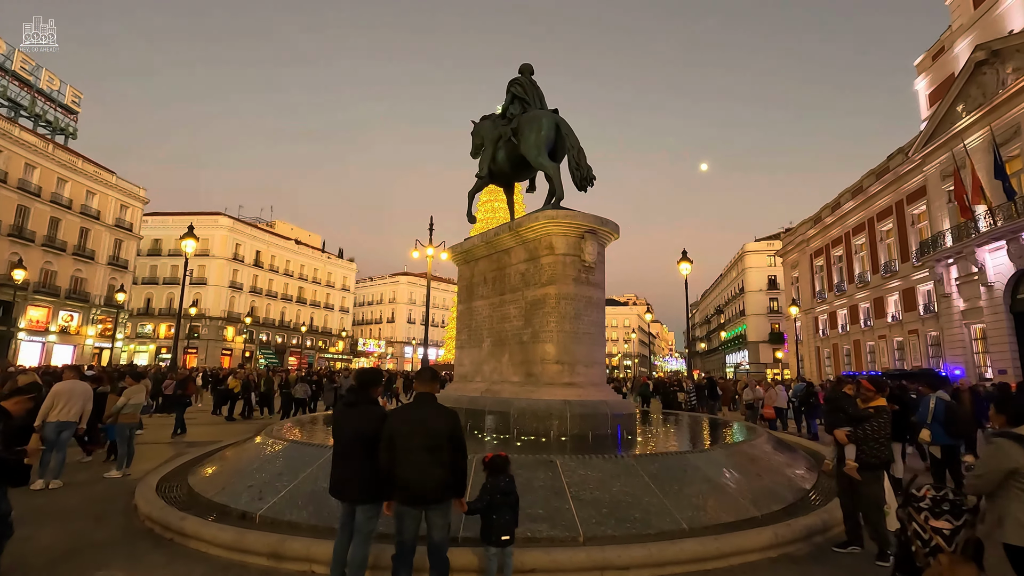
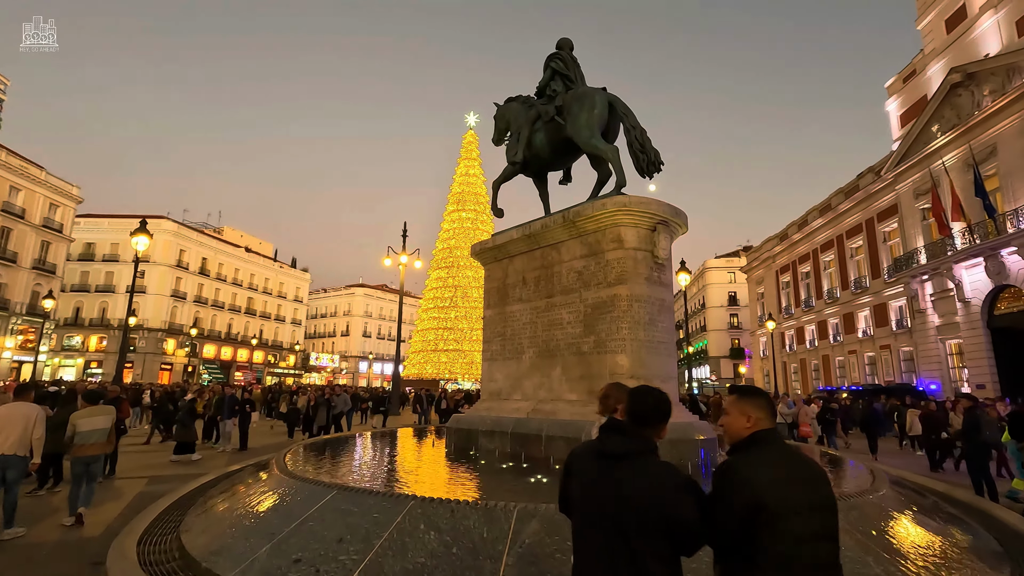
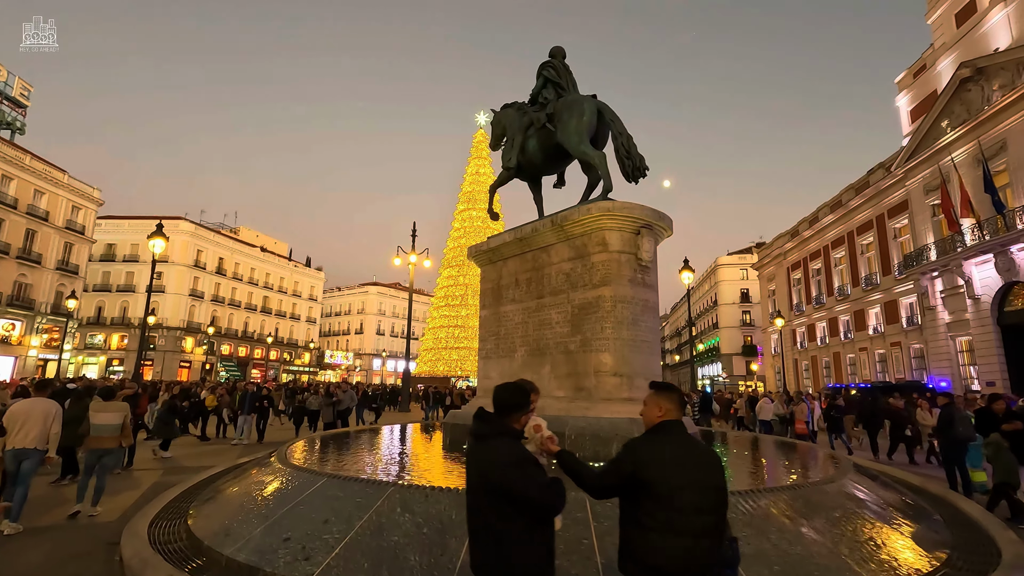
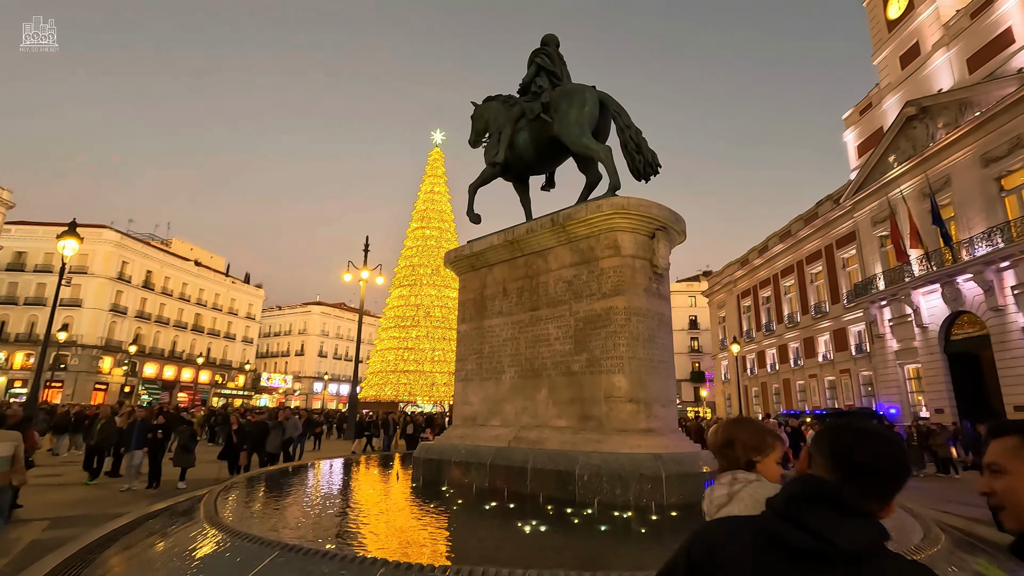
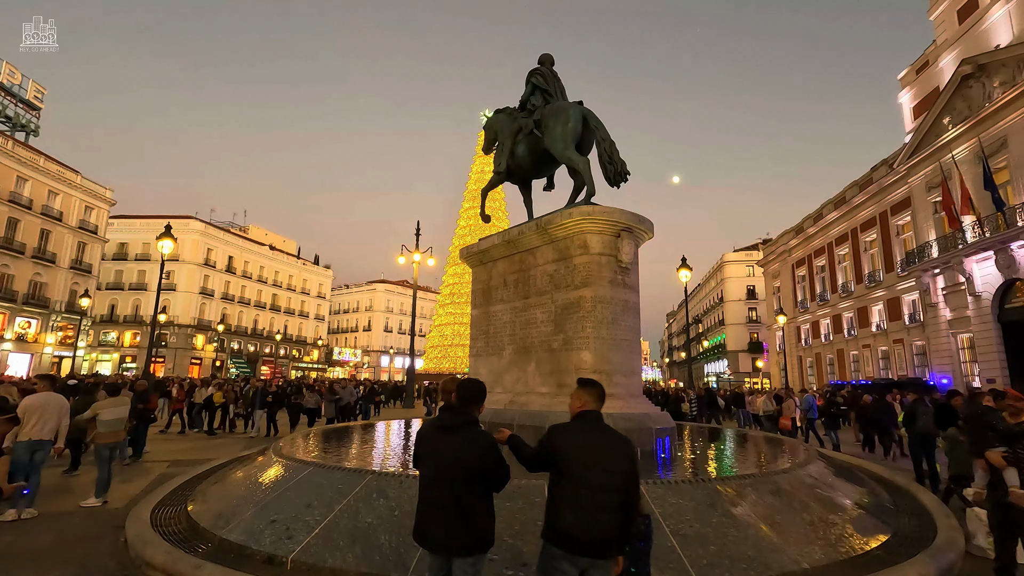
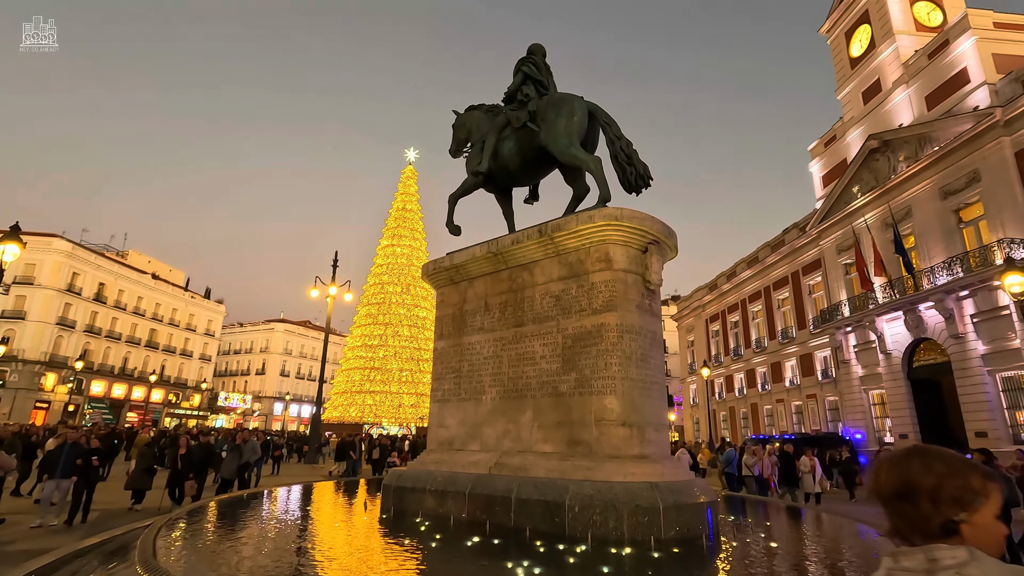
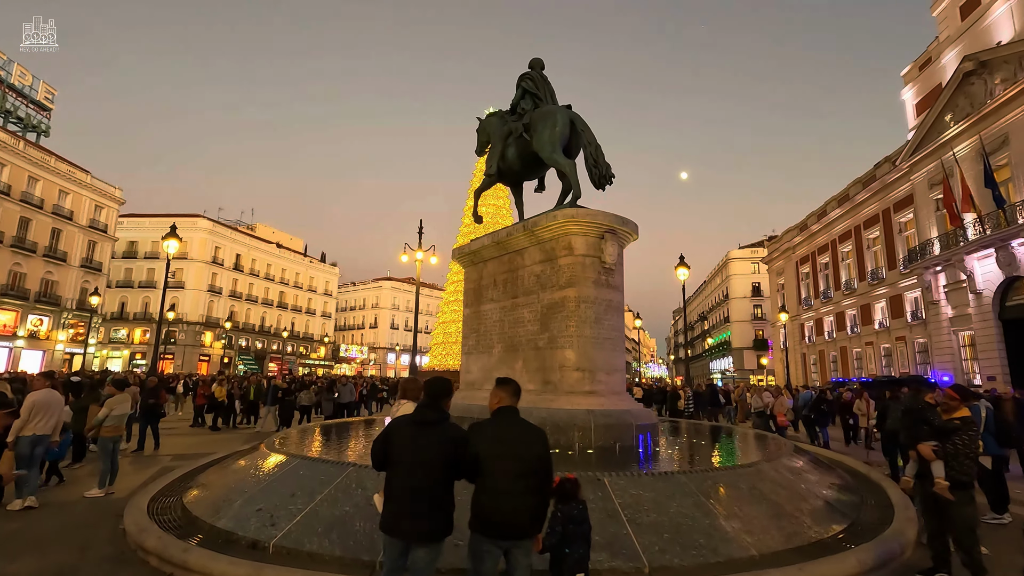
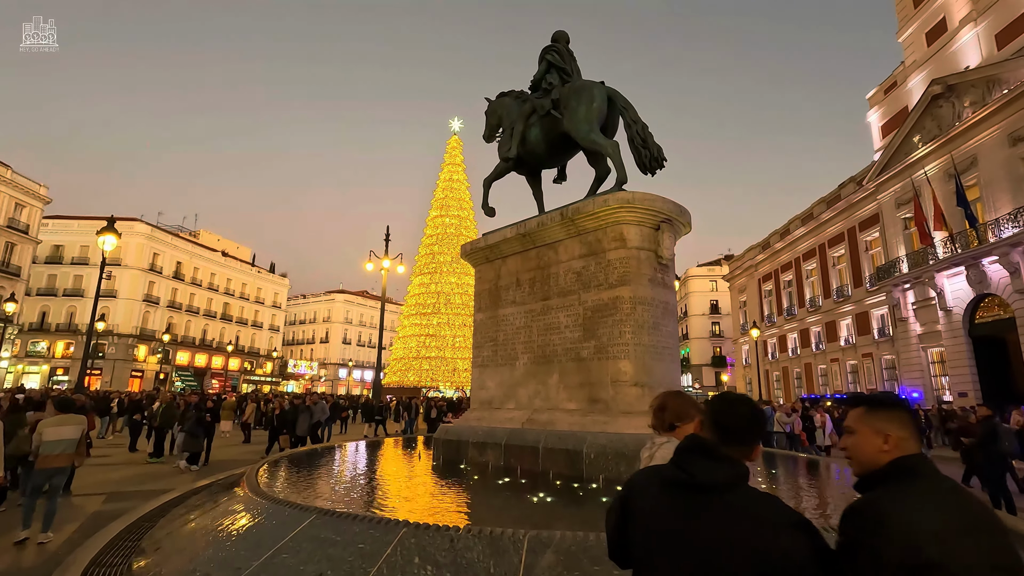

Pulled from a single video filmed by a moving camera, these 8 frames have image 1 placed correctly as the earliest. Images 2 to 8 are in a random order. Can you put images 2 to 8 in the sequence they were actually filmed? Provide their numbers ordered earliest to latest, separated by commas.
7, 5, 3, 2, 8, 4, 6
